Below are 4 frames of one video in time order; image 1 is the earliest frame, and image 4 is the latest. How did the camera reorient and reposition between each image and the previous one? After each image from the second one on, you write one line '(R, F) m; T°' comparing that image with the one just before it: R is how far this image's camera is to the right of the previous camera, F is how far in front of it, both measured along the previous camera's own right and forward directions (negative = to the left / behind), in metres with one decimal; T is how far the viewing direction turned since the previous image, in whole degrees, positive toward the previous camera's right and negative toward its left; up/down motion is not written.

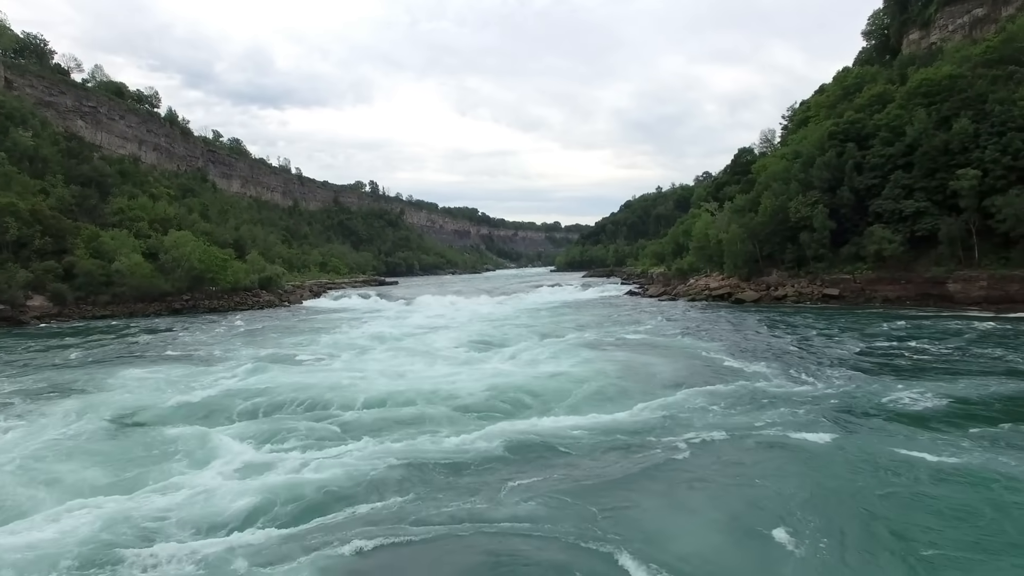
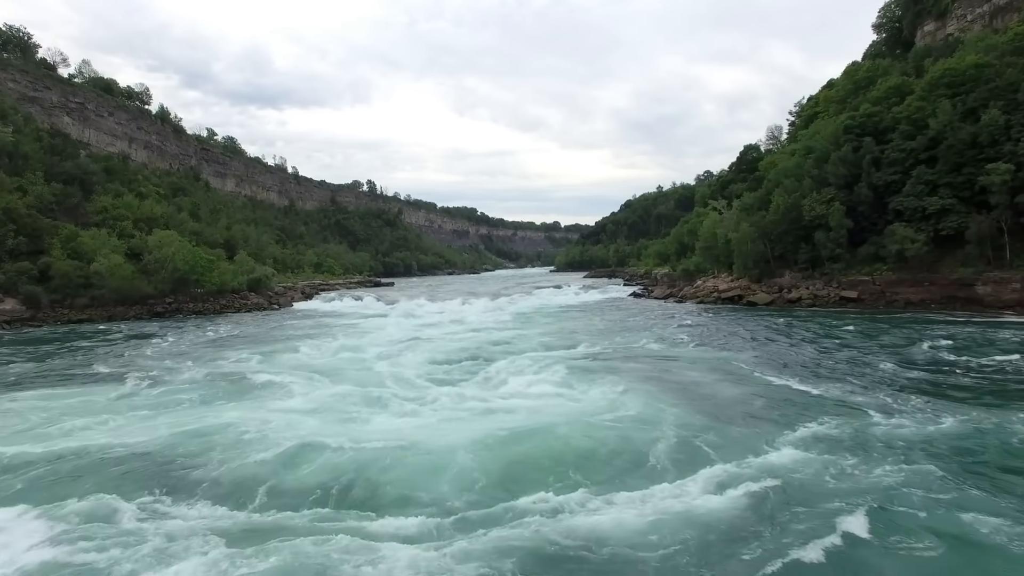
(0.0, +1.5) m; 0°
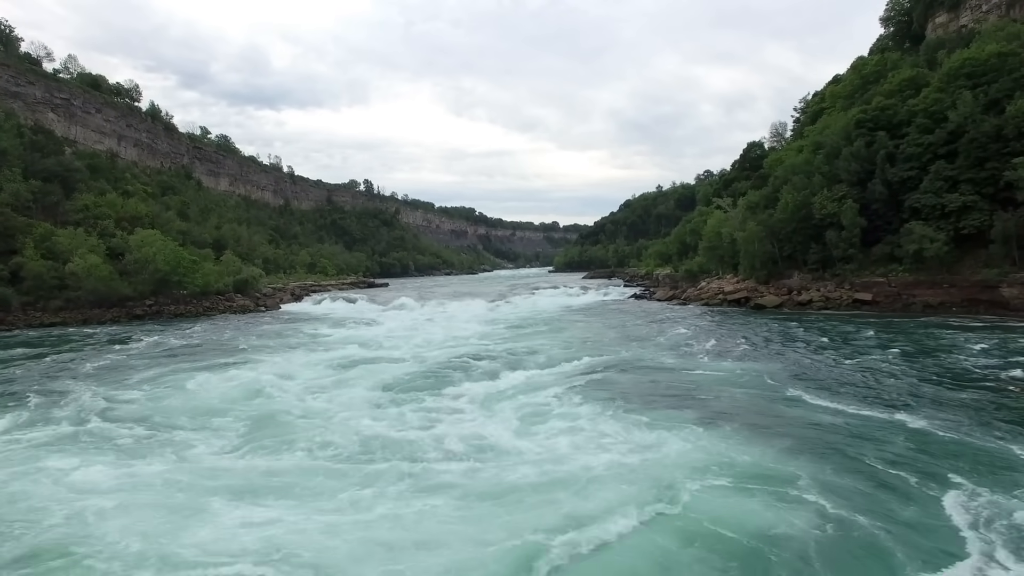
(+0.1, +1.3) m; 0°
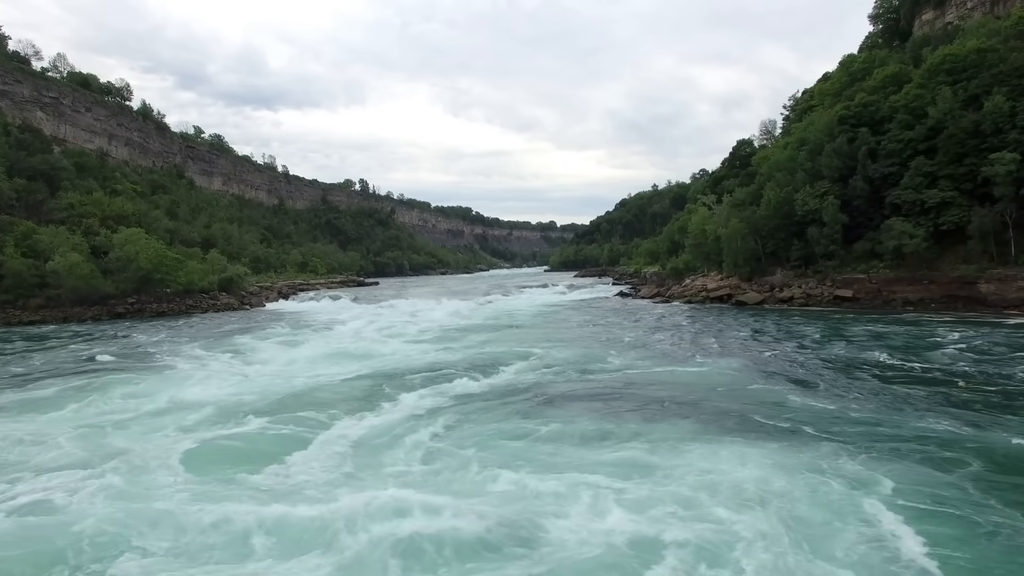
(+0.8, +0.1) m; 0°
